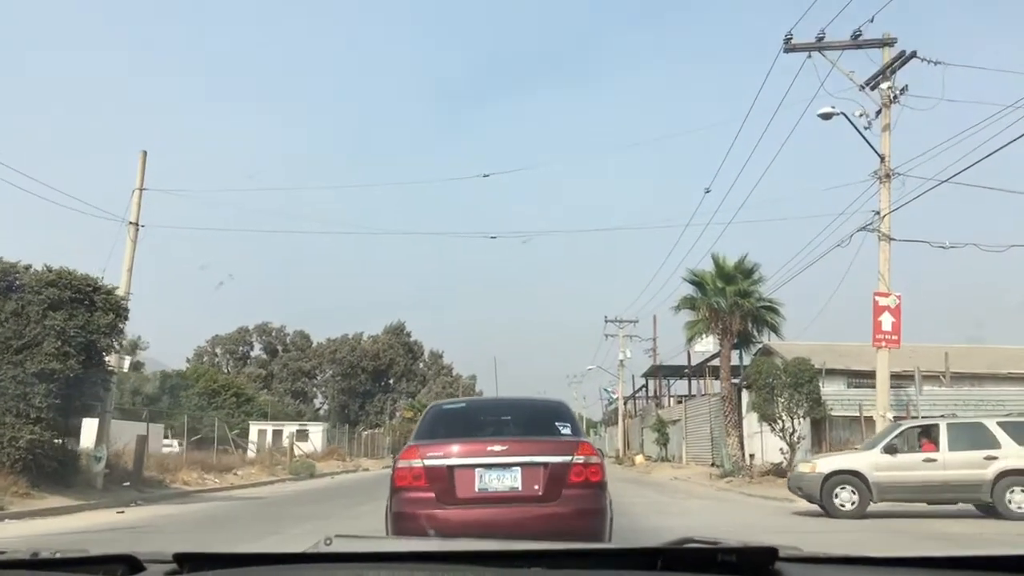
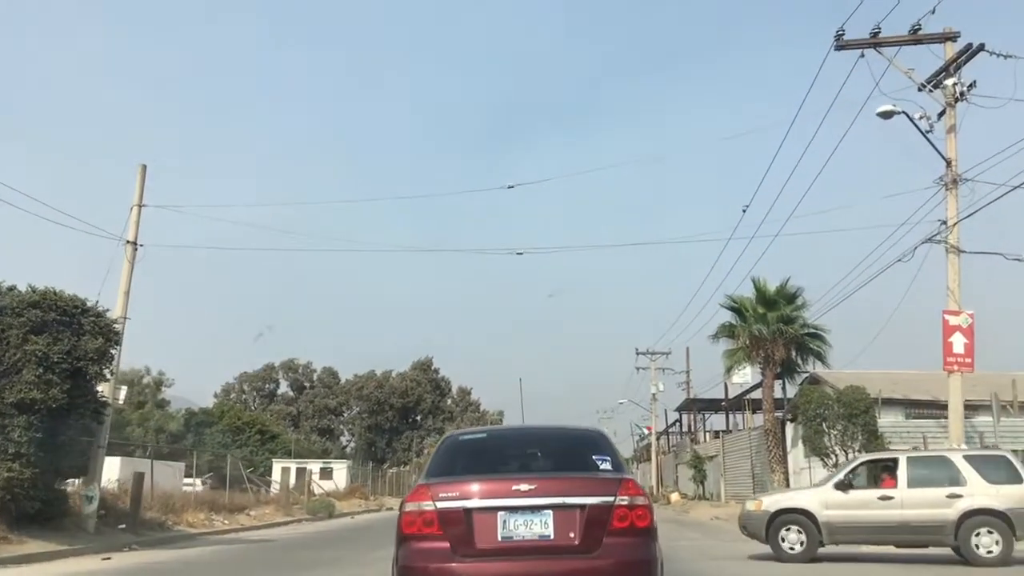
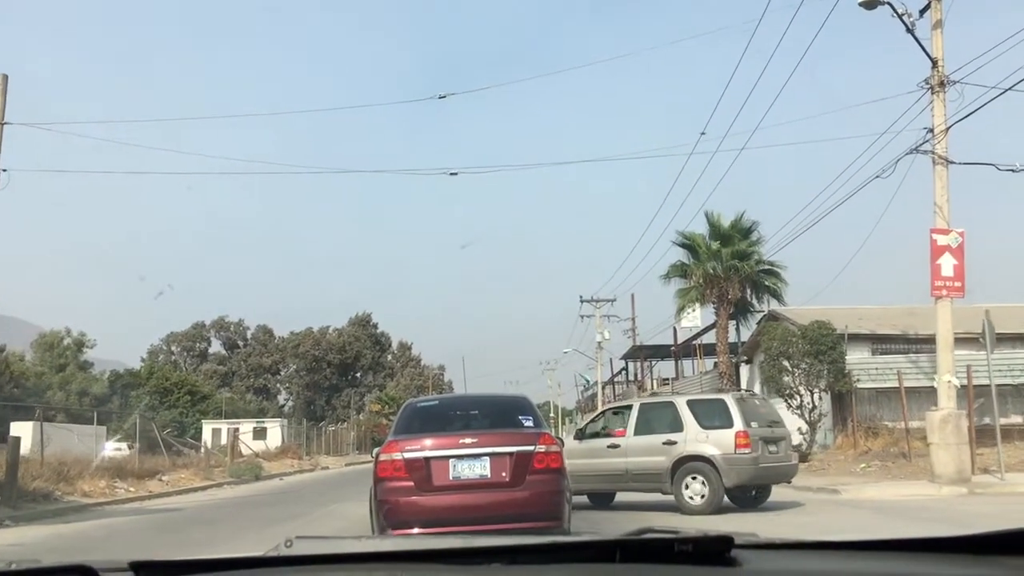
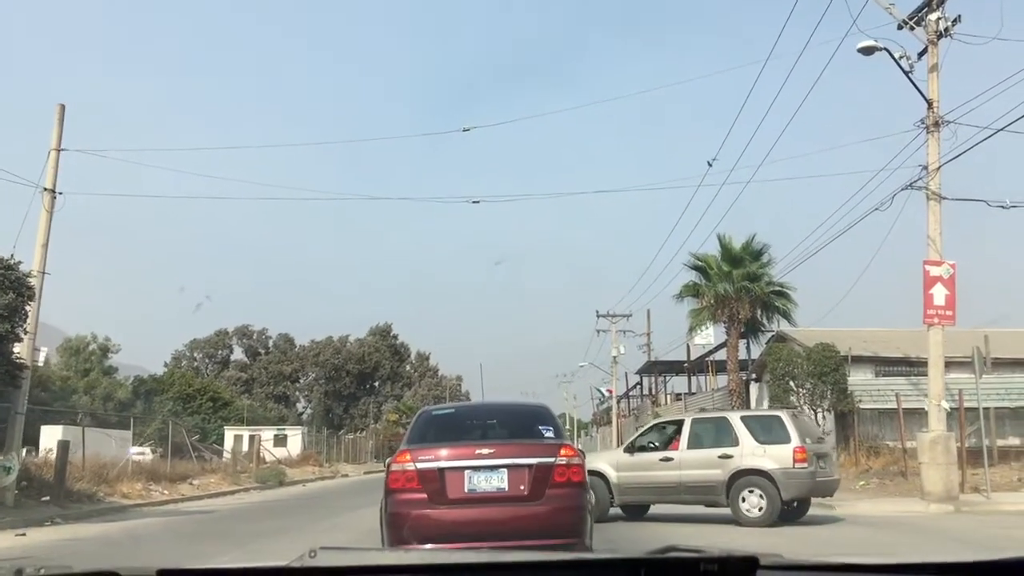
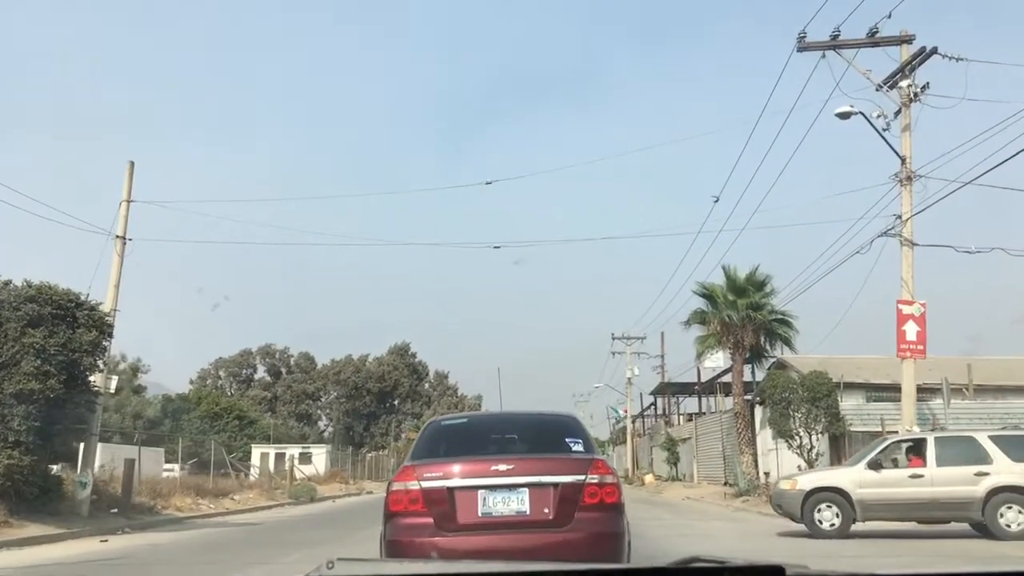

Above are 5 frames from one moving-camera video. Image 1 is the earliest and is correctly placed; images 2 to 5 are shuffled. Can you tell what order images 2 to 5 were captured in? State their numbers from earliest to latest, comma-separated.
5, 2, 4, 3
